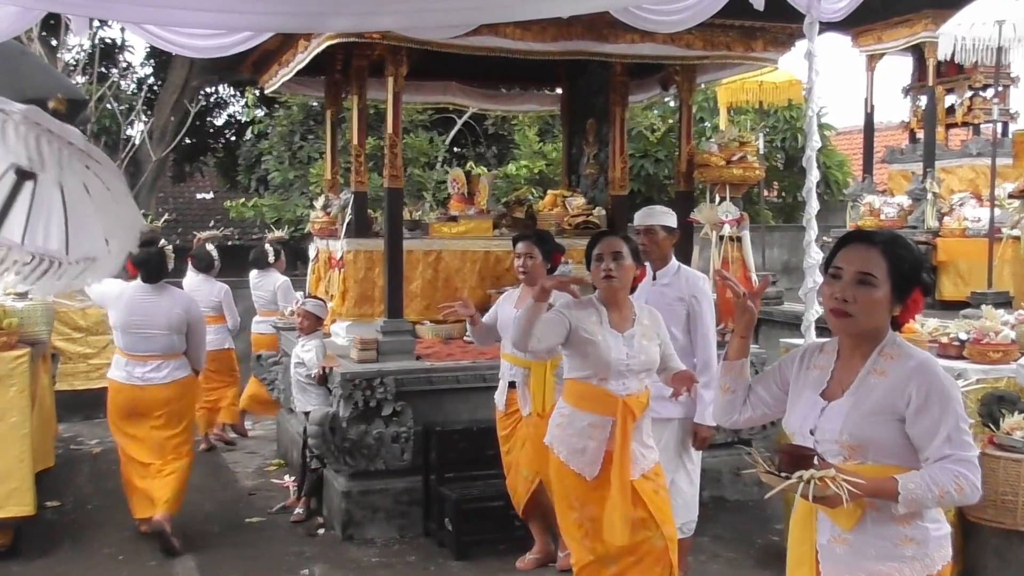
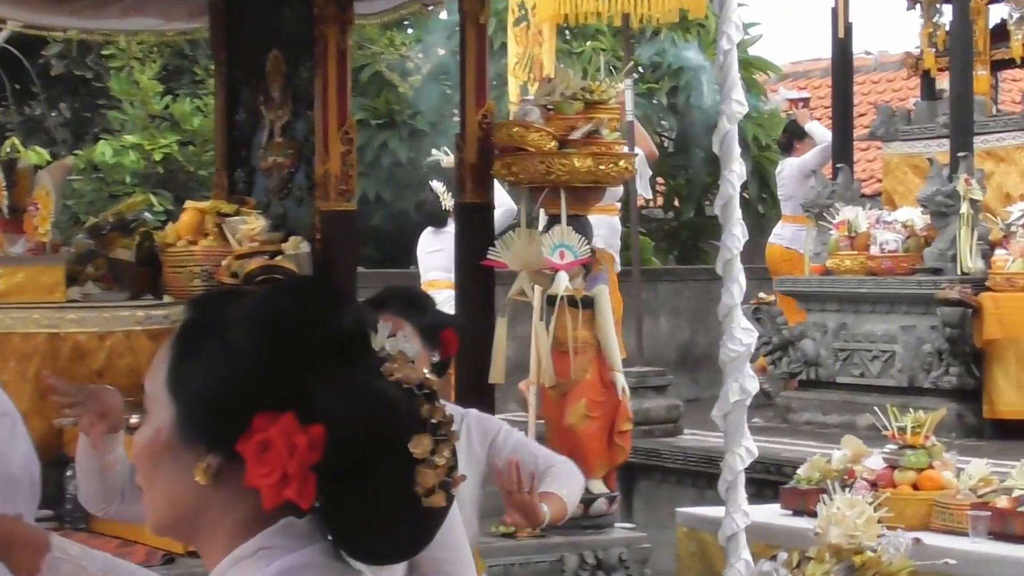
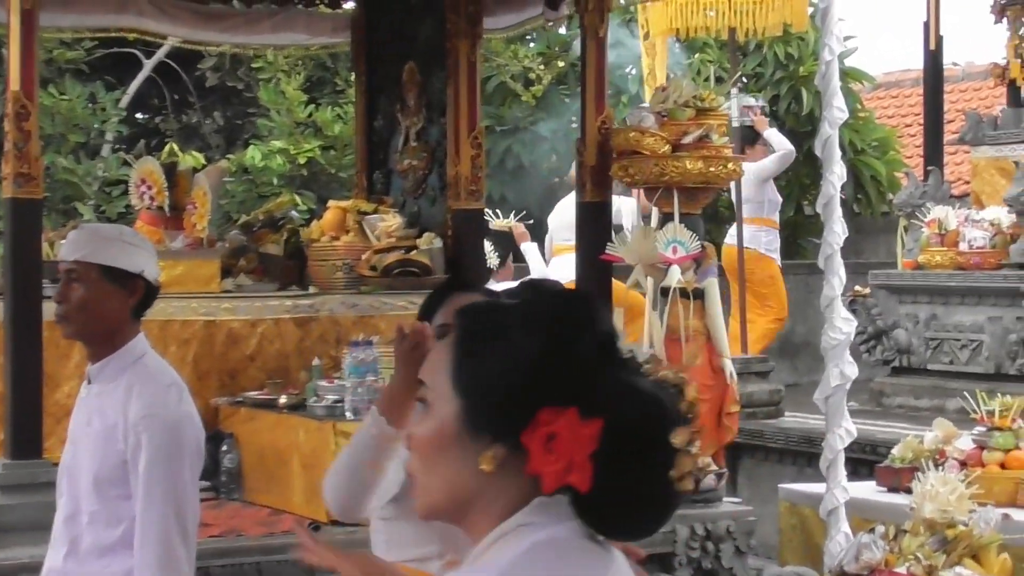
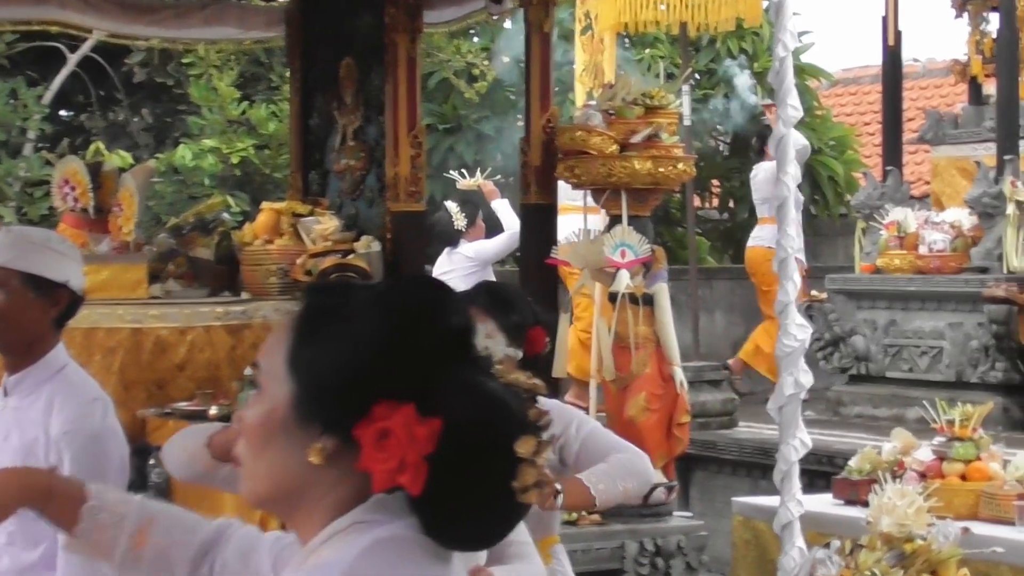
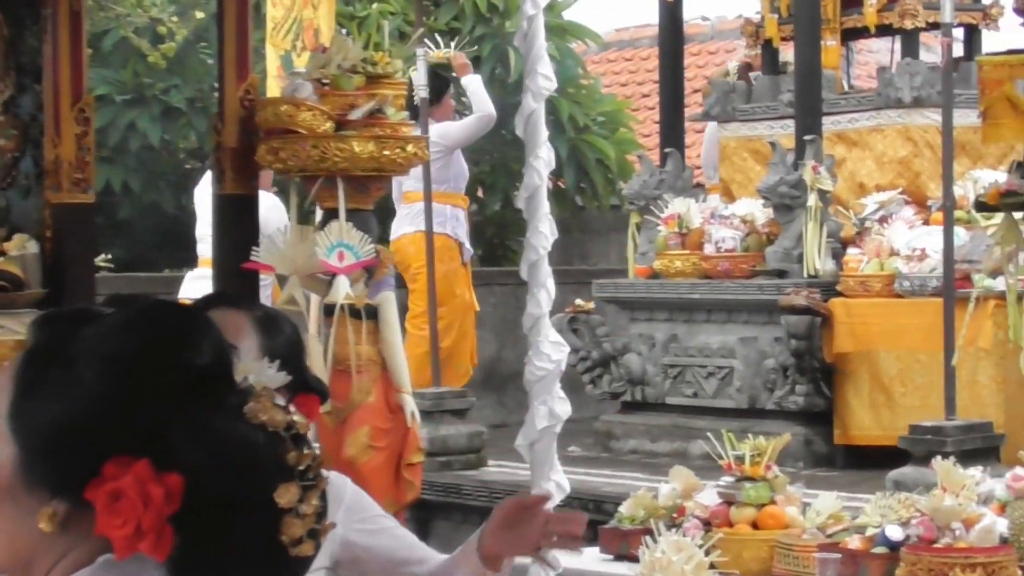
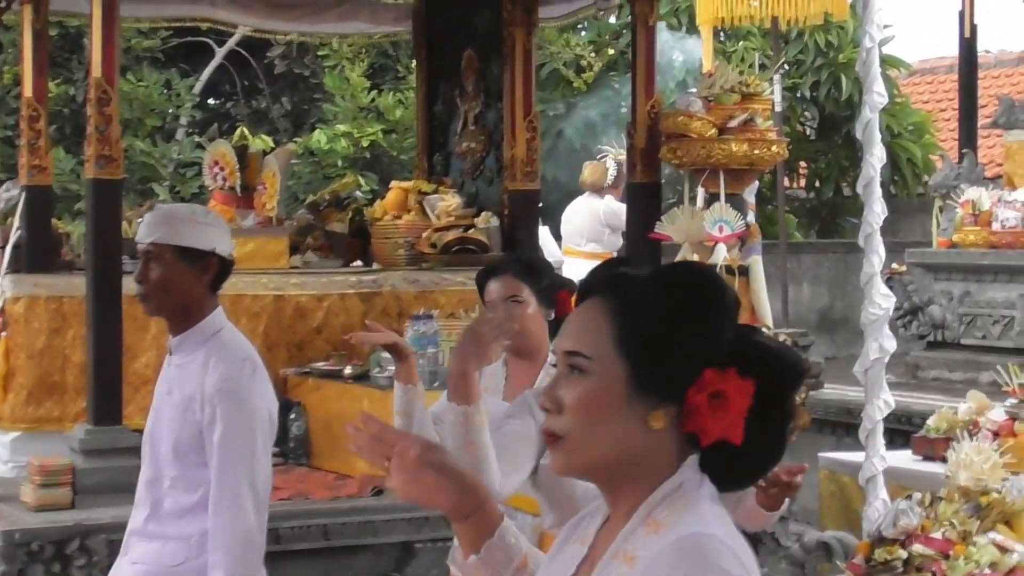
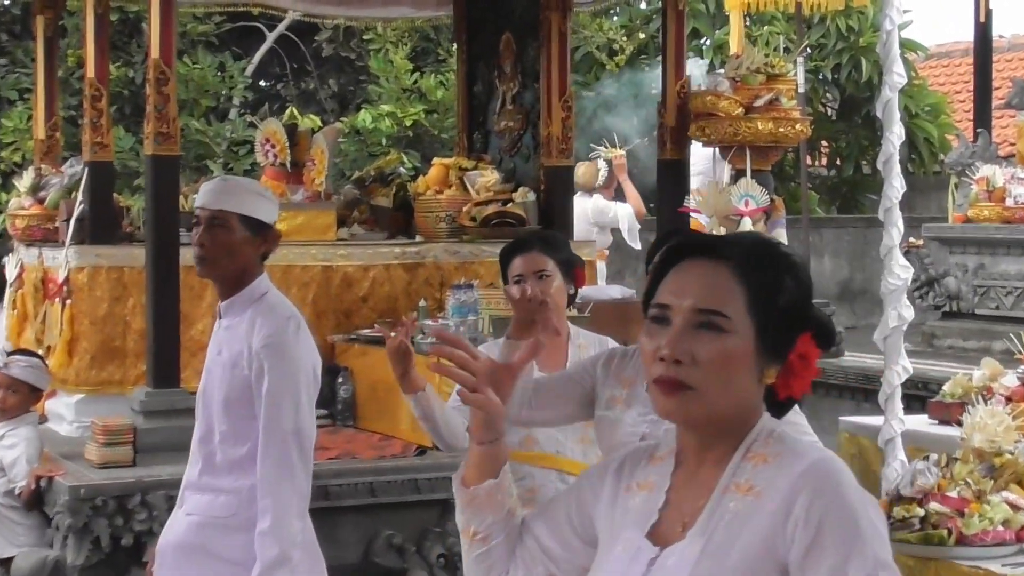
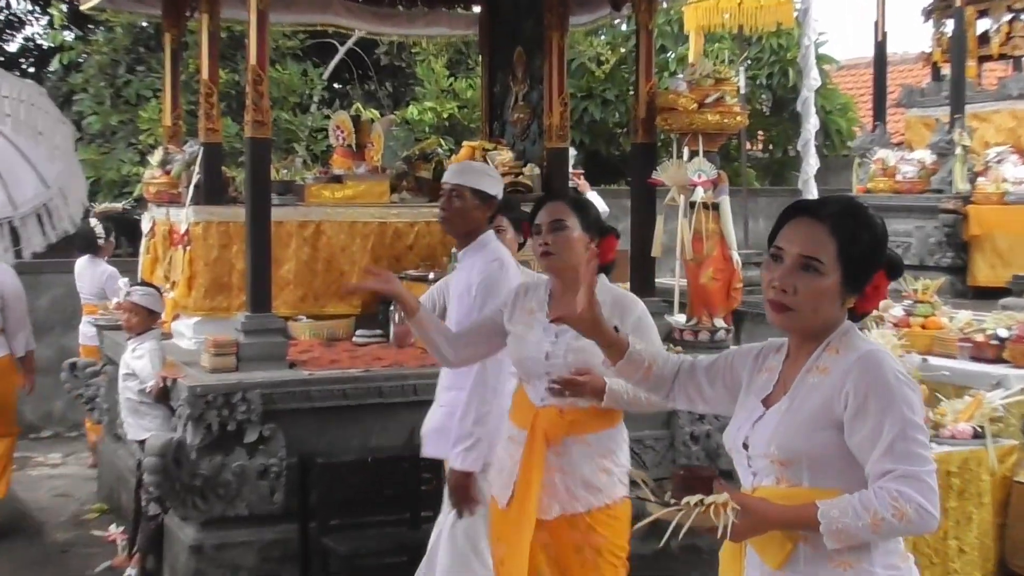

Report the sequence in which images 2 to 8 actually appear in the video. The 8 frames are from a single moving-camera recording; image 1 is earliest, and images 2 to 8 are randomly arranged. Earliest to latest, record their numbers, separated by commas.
8, 7, 6, 3, 4, 2, 5
